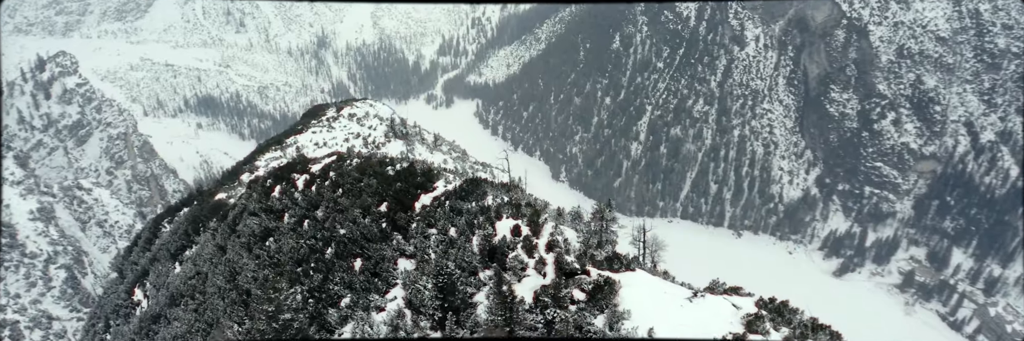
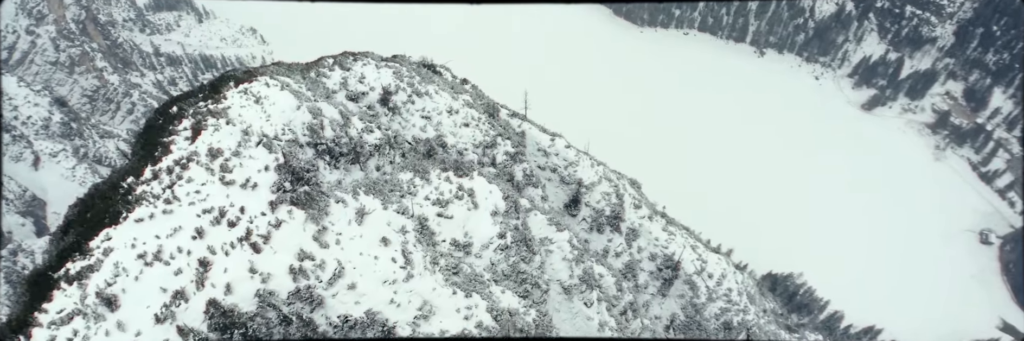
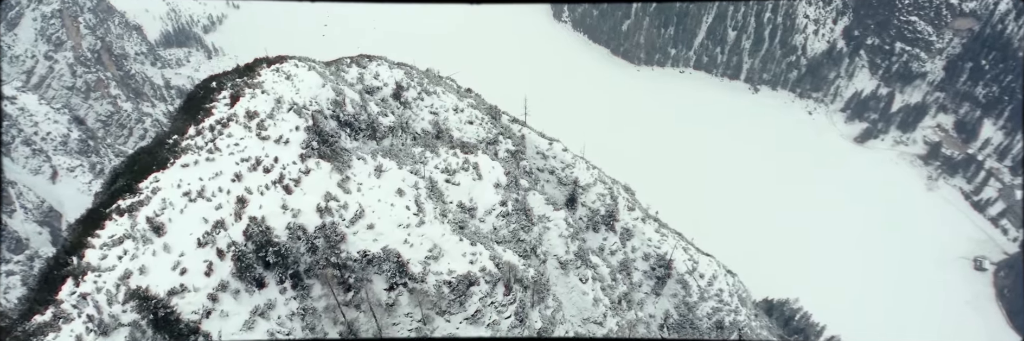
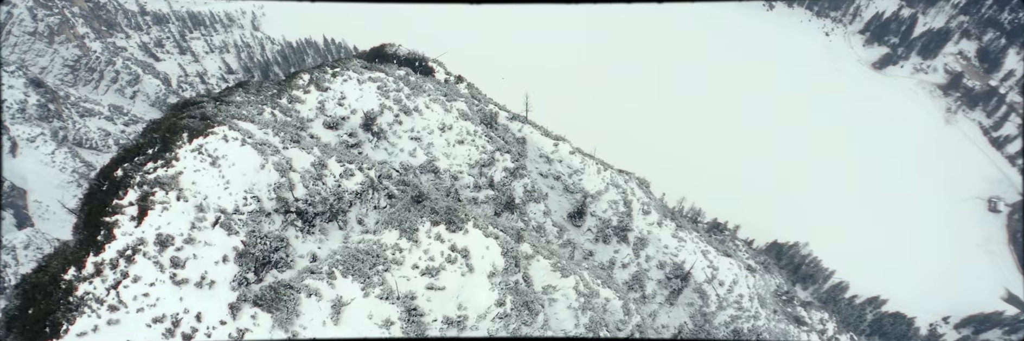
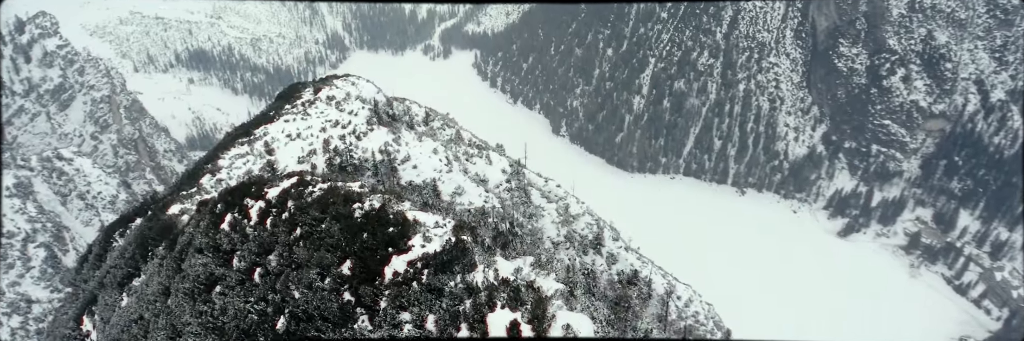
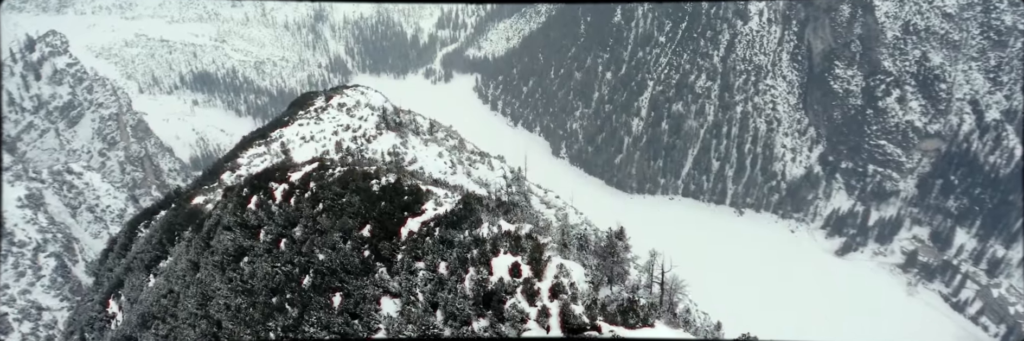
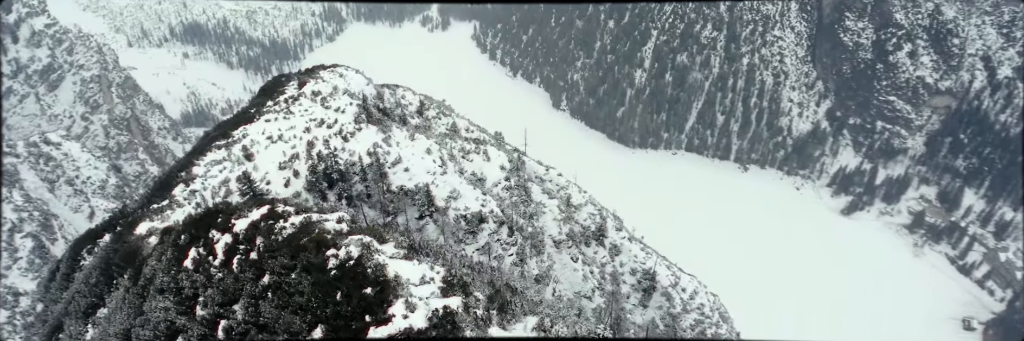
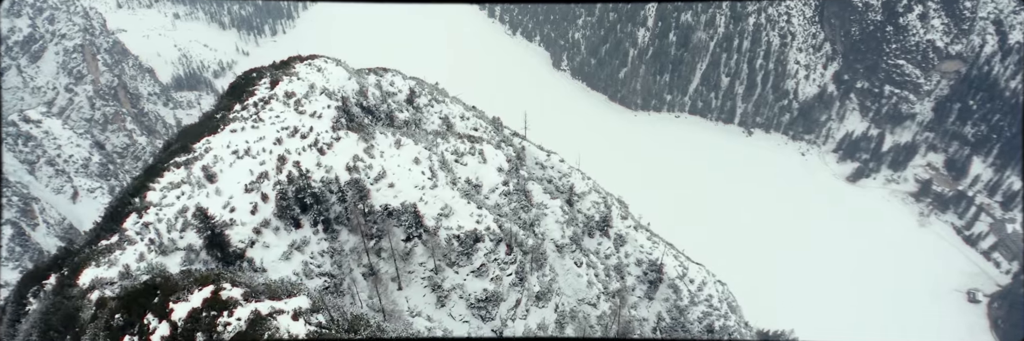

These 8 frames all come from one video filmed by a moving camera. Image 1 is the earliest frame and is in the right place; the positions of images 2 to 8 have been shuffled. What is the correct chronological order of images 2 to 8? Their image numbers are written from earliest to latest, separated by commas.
6, 5, 7, 8, 3, 2, 4
